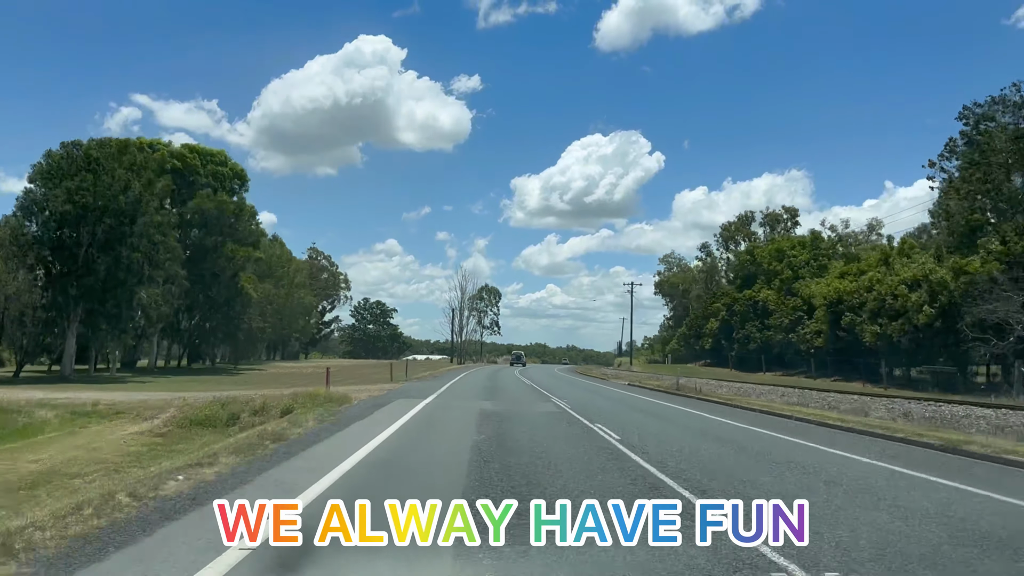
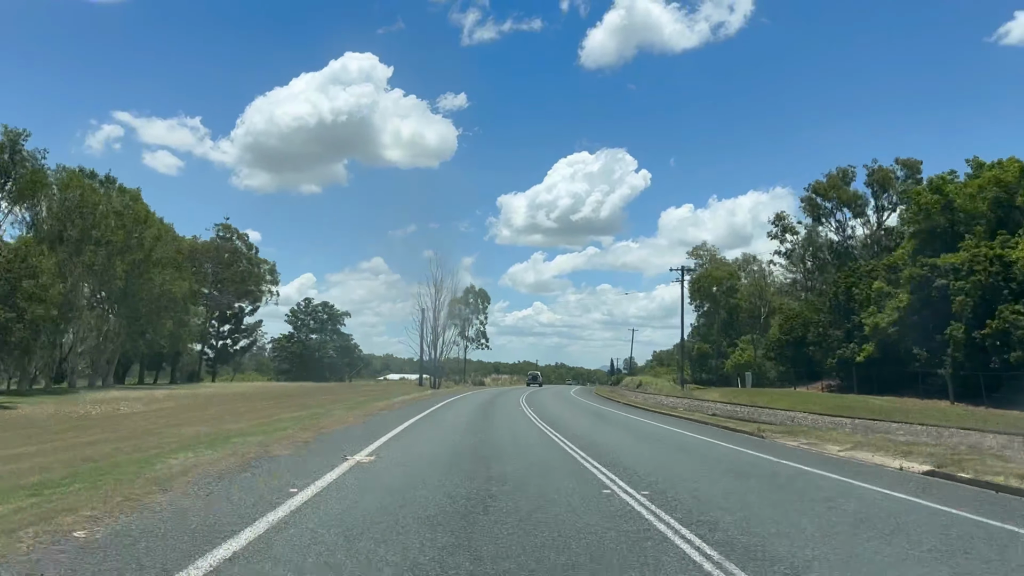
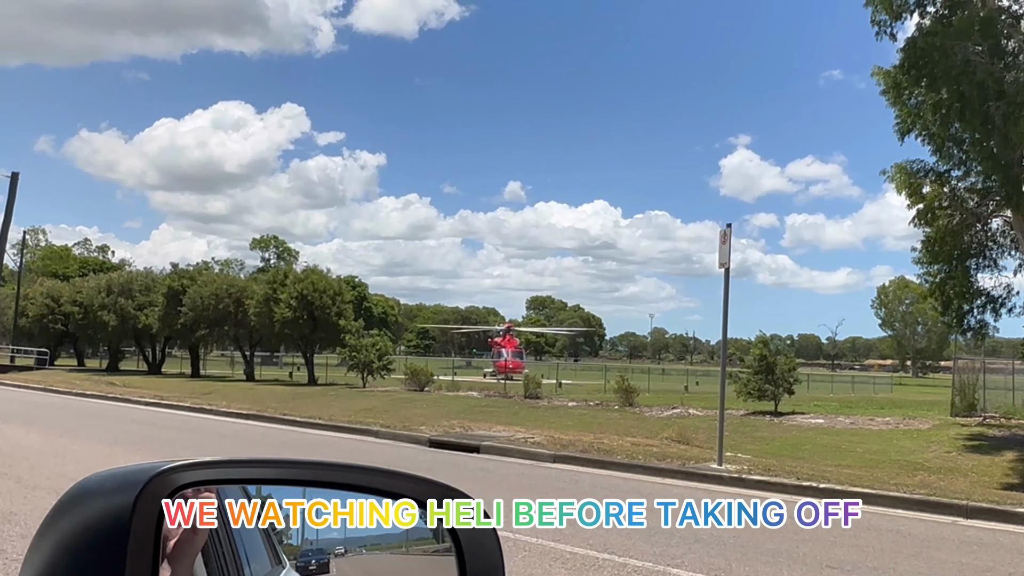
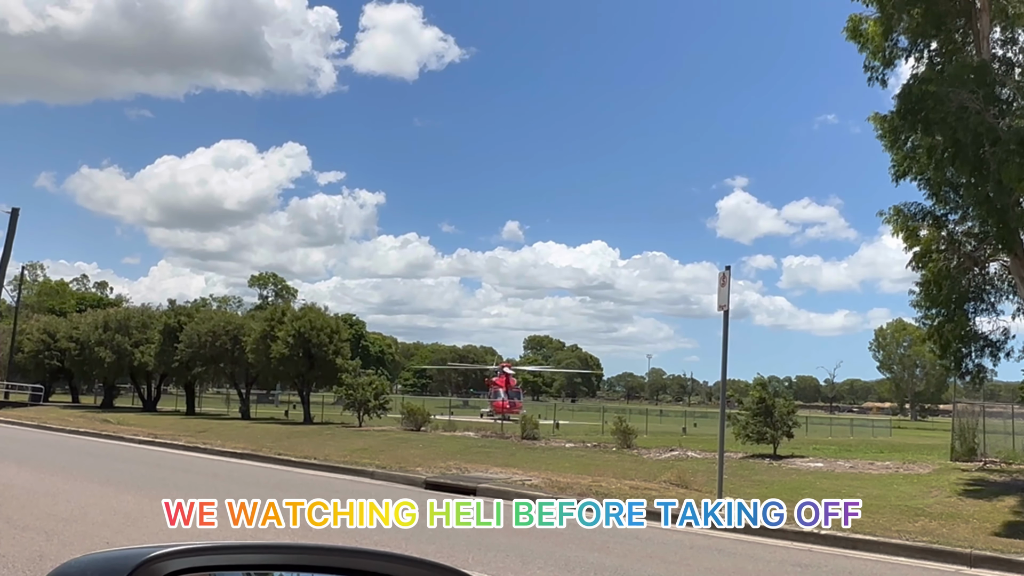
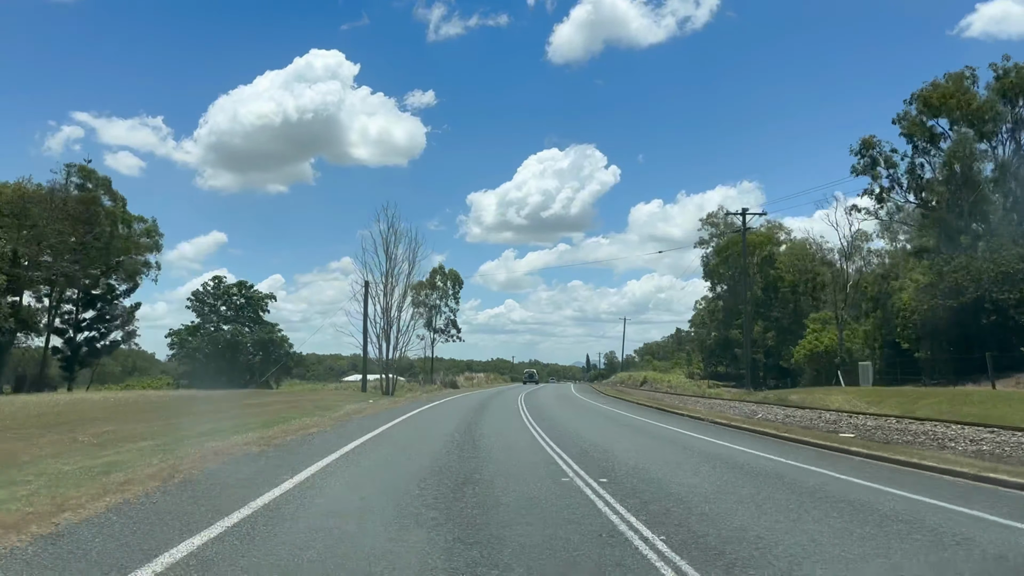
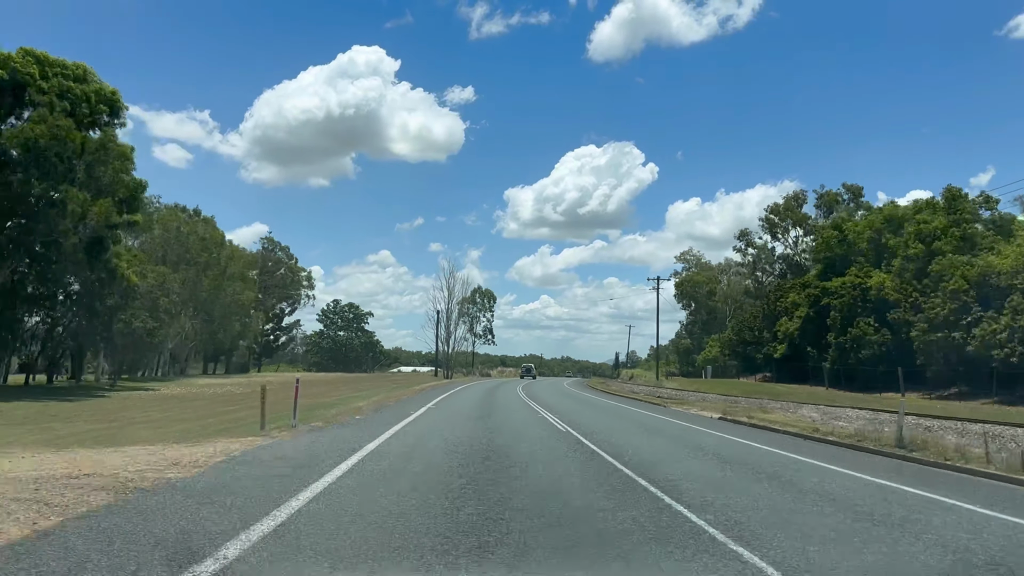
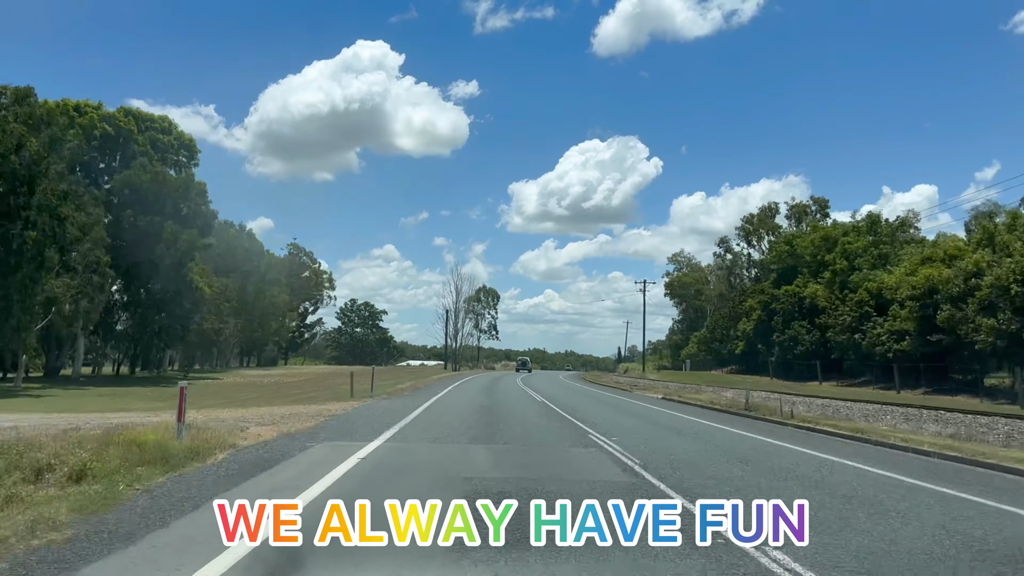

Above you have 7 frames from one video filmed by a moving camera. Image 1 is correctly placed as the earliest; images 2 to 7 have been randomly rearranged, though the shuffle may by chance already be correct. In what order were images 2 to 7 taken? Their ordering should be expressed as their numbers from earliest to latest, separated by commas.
7, 6, 2, 5, 3, 4
